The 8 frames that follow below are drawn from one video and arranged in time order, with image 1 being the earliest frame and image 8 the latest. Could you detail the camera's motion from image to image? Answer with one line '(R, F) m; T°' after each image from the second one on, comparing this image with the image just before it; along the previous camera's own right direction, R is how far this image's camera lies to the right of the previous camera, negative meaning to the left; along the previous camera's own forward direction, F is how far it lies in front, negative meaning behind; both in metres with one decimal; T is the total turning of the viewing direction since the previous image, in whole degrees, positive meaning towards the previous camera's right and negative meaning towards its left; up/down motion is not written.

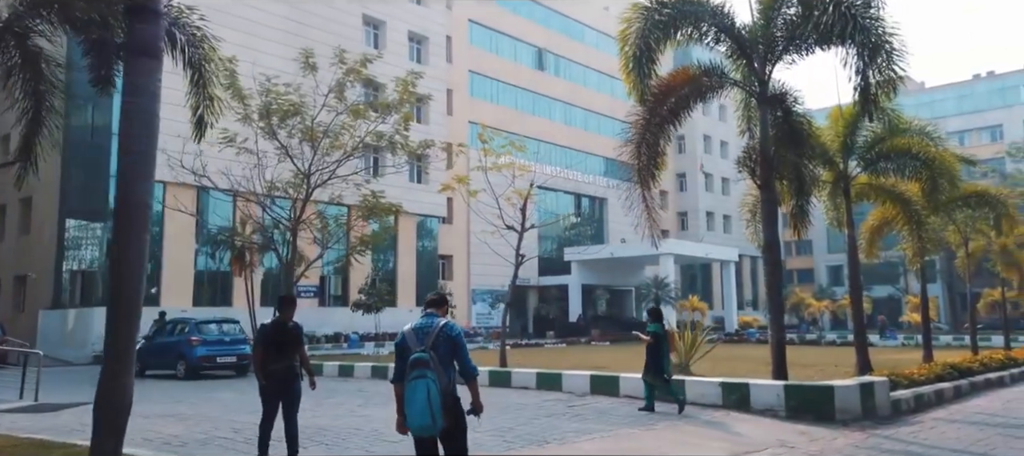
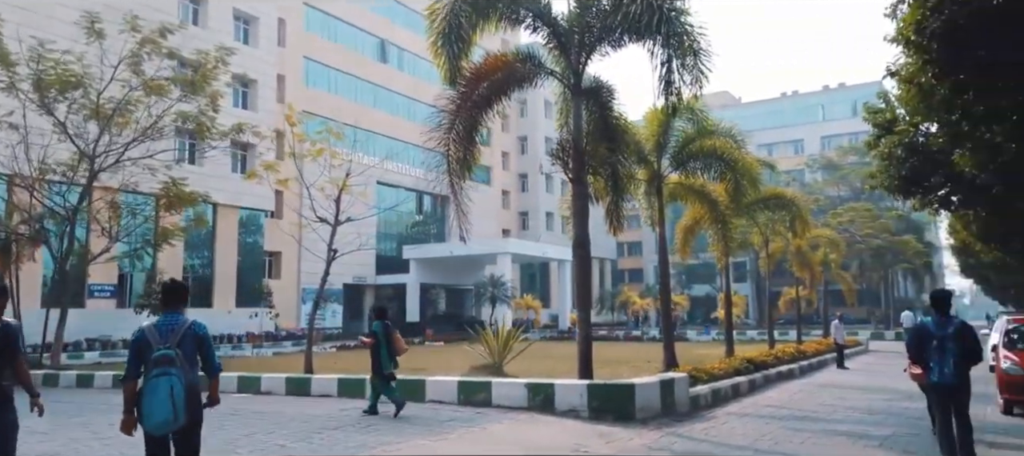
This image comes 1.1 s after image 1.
(+0.6, +0.6) m; +11°
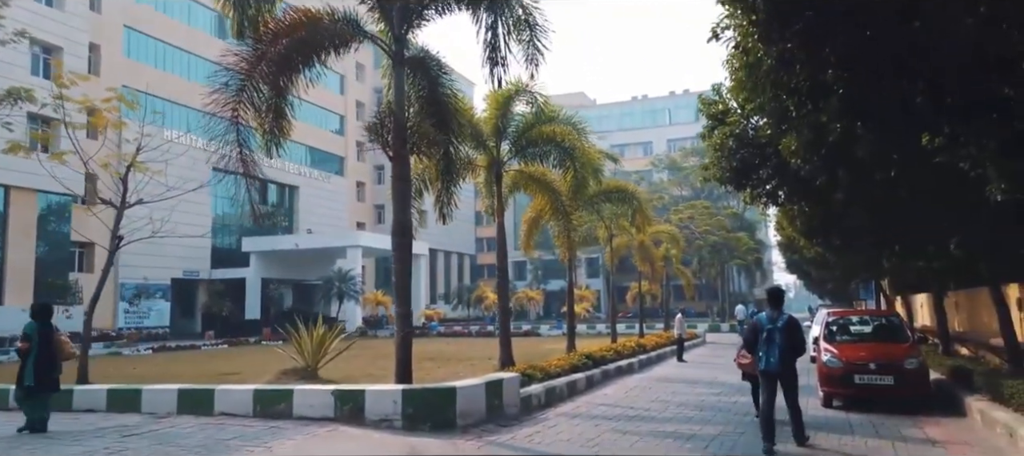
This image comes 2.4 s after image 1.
(+0.6, +1.0) m; +10°
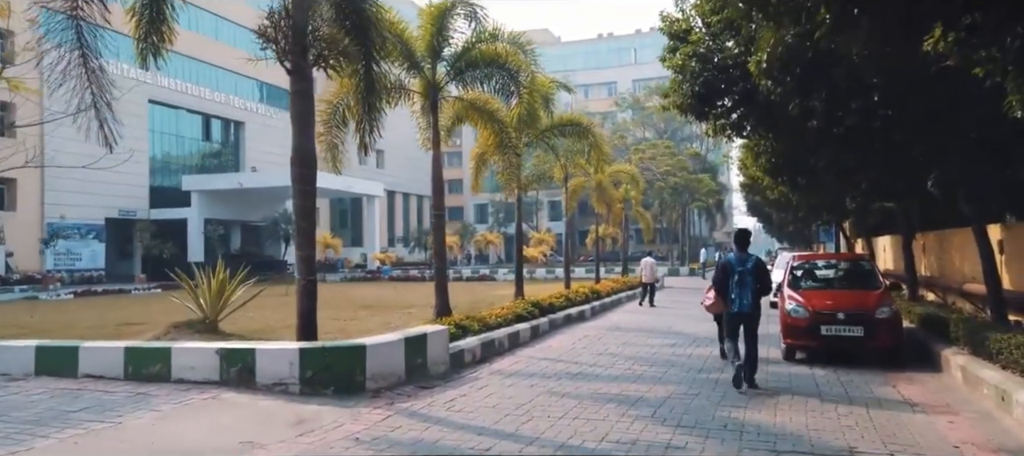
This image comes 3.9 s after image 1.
(+0.4, +1.4) m; +3°
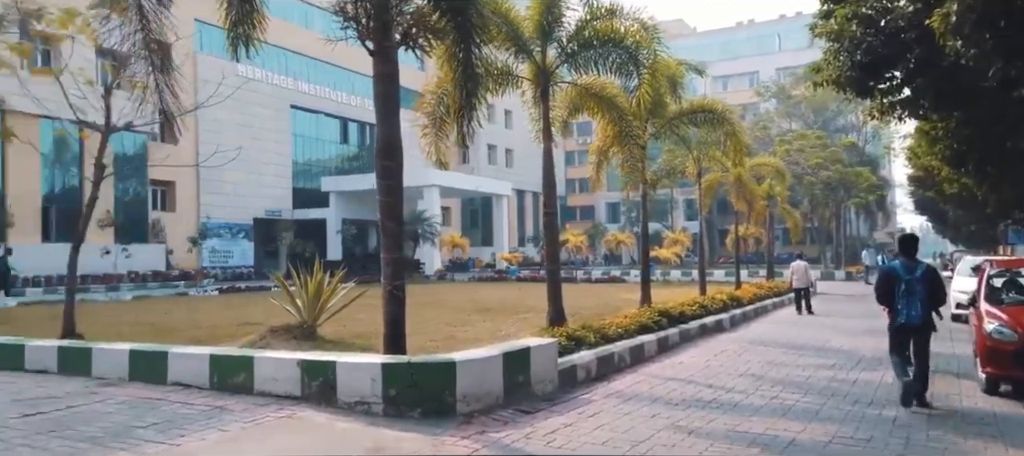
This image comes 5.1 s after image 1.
(+0.2, +1.1) m; -10°
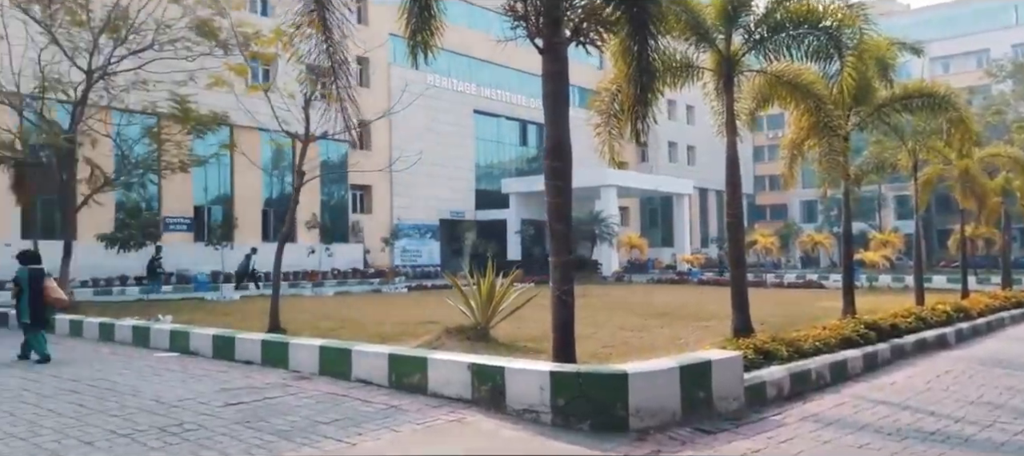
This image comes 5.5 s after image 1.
(0.0, +0.4) m; -13°
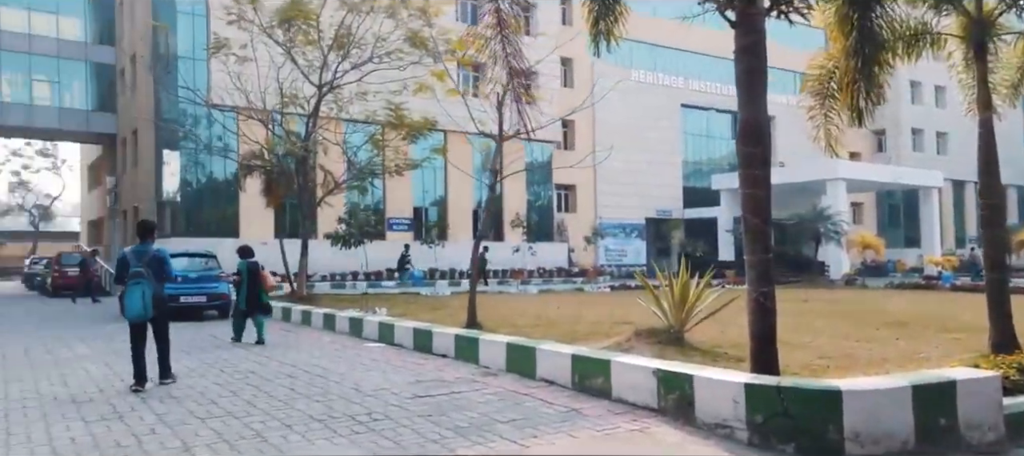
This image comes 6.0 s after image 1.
(+0.2, +0.6) m; -15°
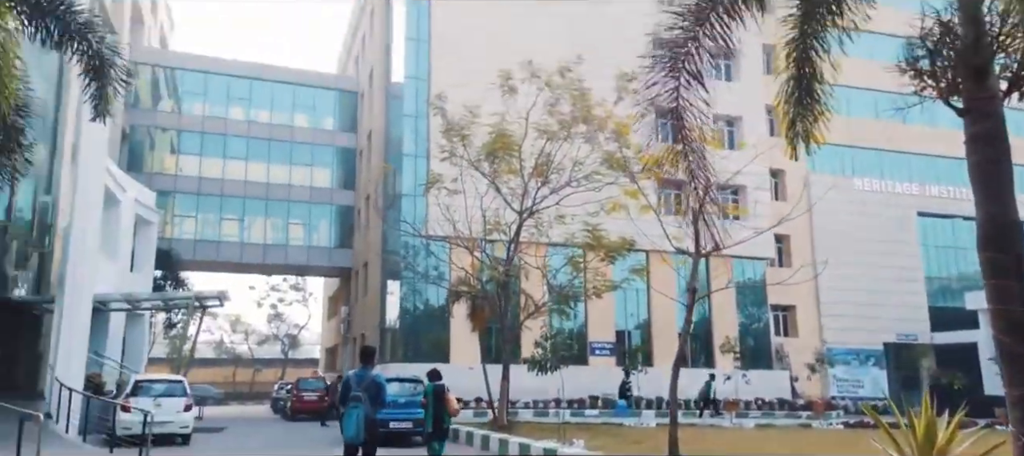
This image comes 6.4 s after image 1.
(+0.1, +0.6) m; -15°
